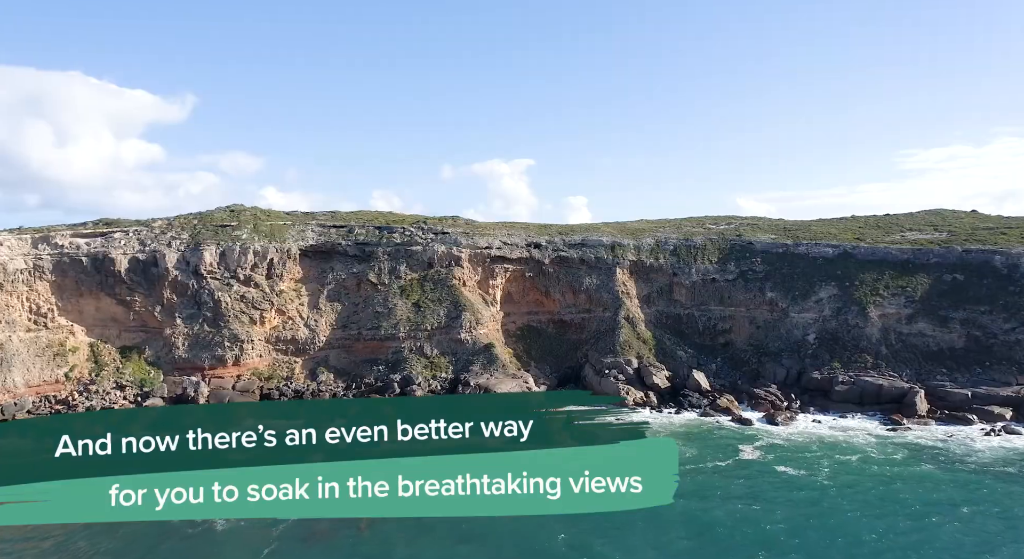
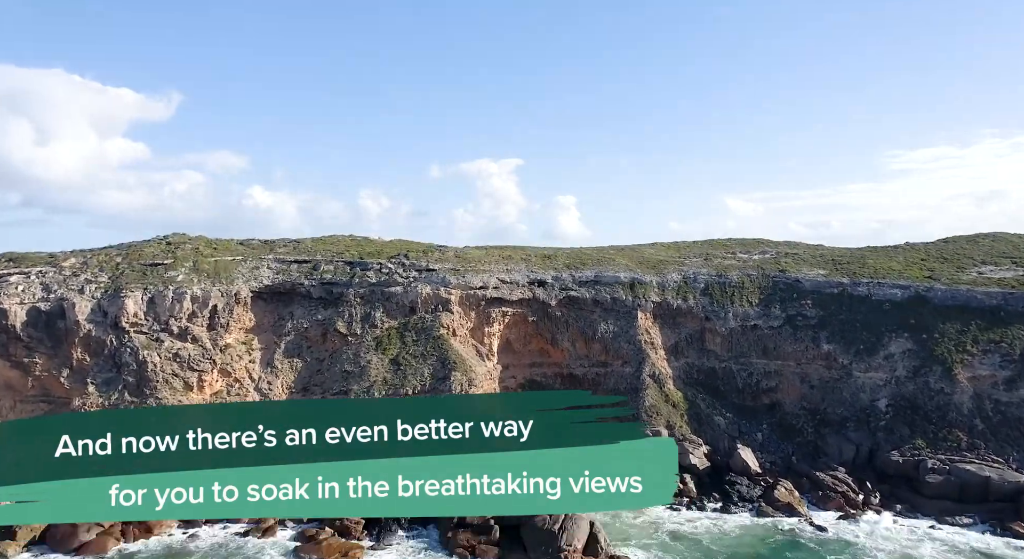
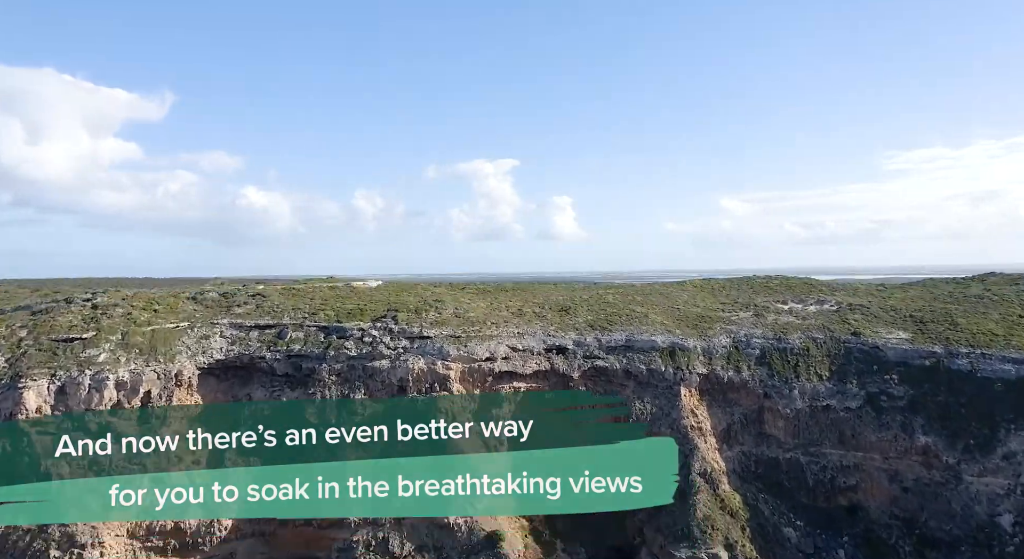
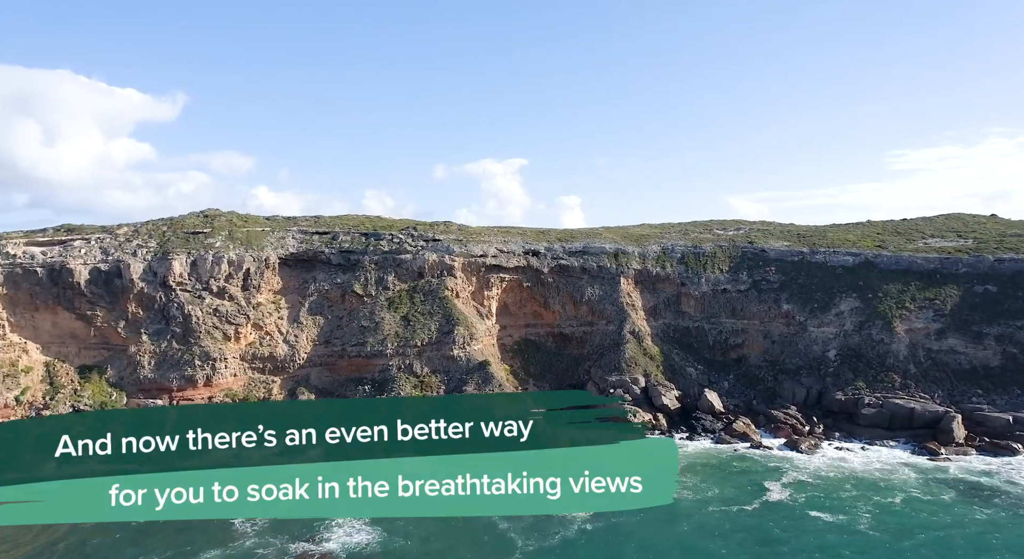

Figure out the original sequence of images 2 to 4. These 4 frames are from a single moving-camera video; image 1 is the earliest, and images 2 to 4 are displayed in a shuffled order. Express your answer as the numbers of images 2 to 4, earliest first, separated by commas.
4, 2, 3
